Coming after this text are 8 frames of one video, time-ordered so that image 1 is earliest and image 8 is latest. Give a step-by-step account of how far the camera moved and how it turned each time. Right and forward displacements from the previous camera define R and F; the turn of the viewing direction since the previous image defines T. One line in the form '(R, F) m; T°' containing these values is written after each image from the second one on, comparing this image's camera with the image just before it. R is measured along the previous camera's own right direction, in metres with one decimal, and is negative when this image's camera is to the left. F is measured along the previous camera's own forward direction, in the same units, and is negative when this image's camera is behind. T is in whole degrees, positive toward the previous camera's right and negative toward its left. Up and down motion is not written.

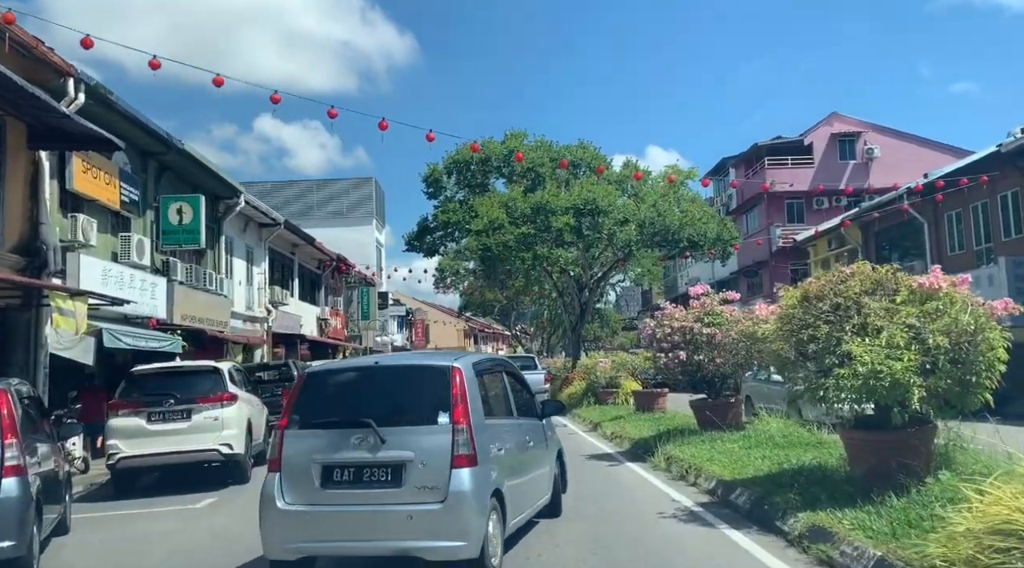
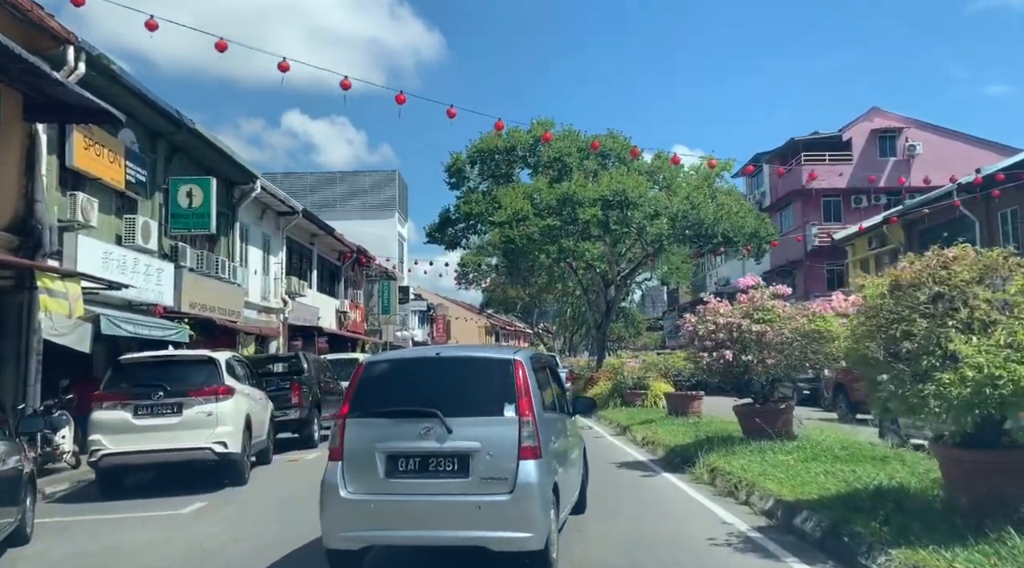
(0.0, +1.2) m; -2°
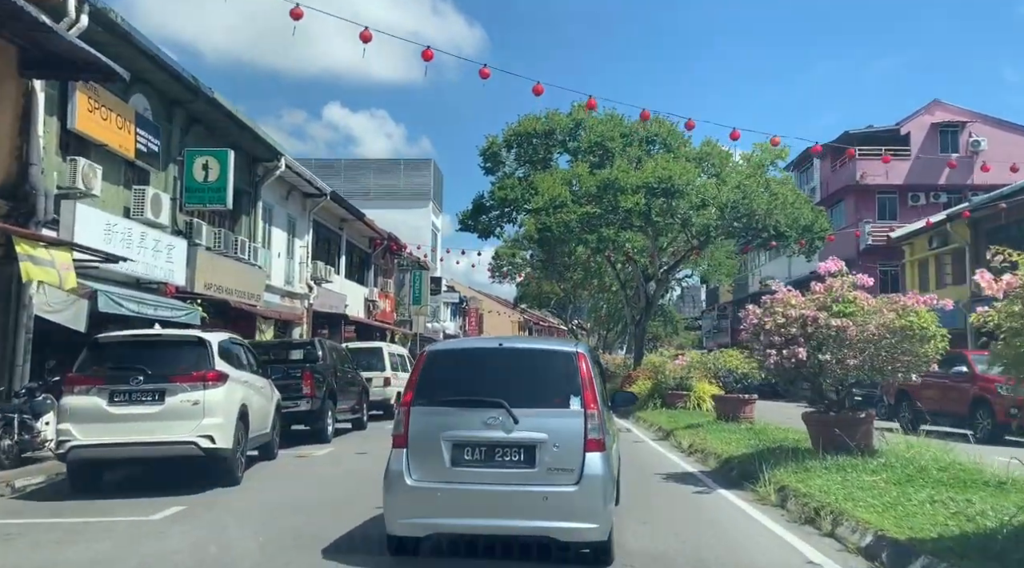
(0.0, +1.5) m; -2°
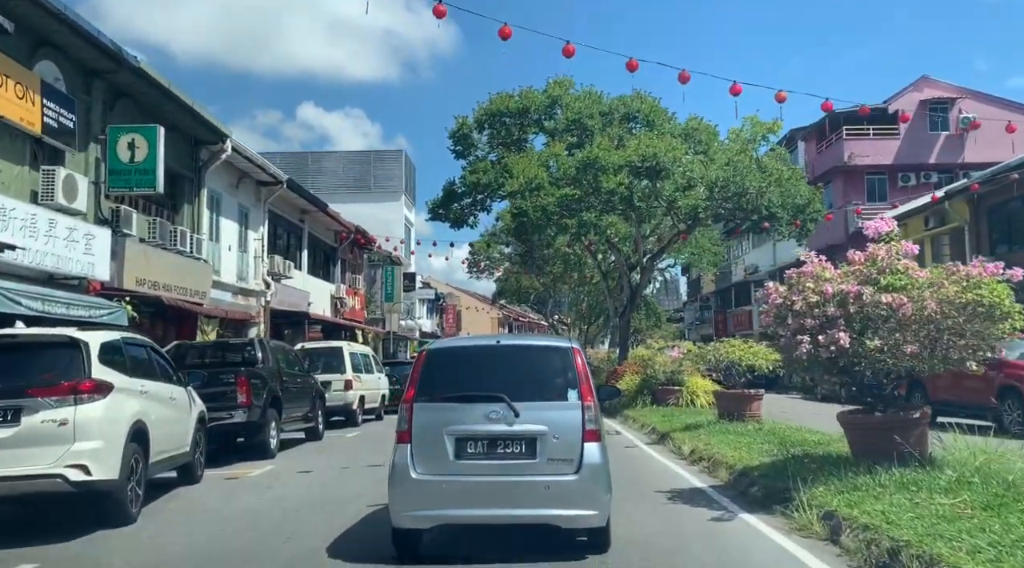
(+0.2, +2.1) m; +1°
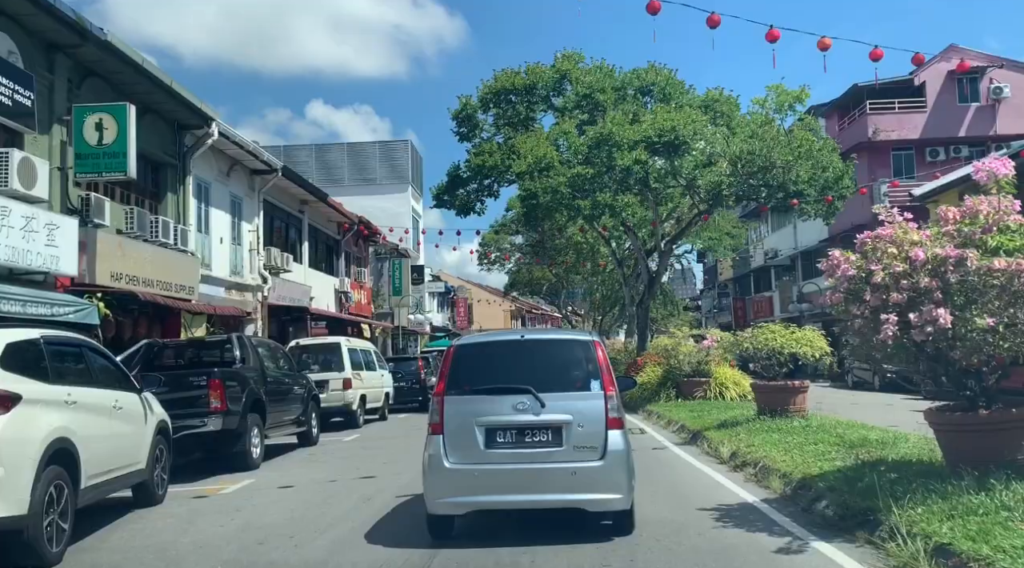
(+0.1, +1.6) m; -1°
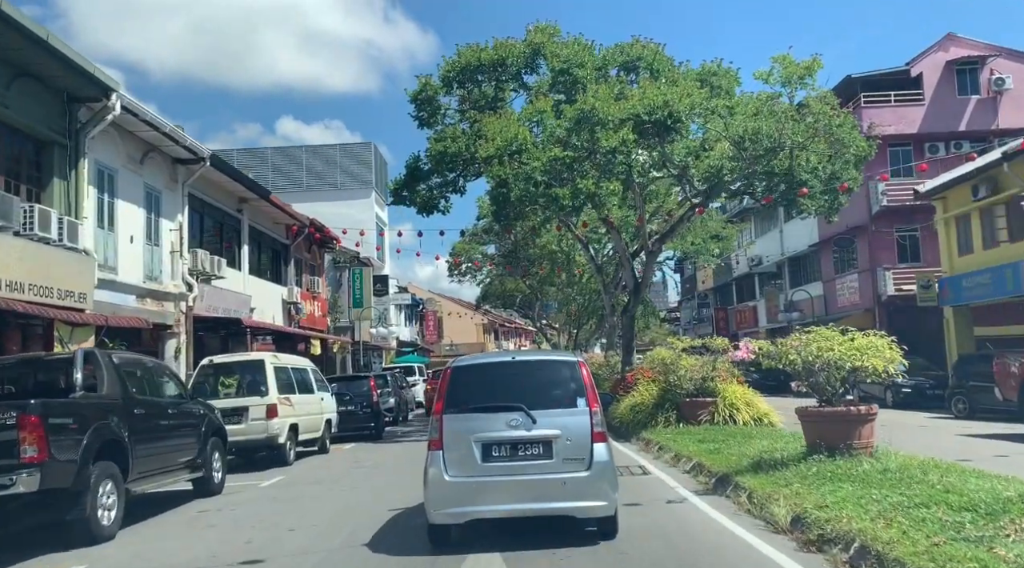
(+0.2, +3.4) m; +2°
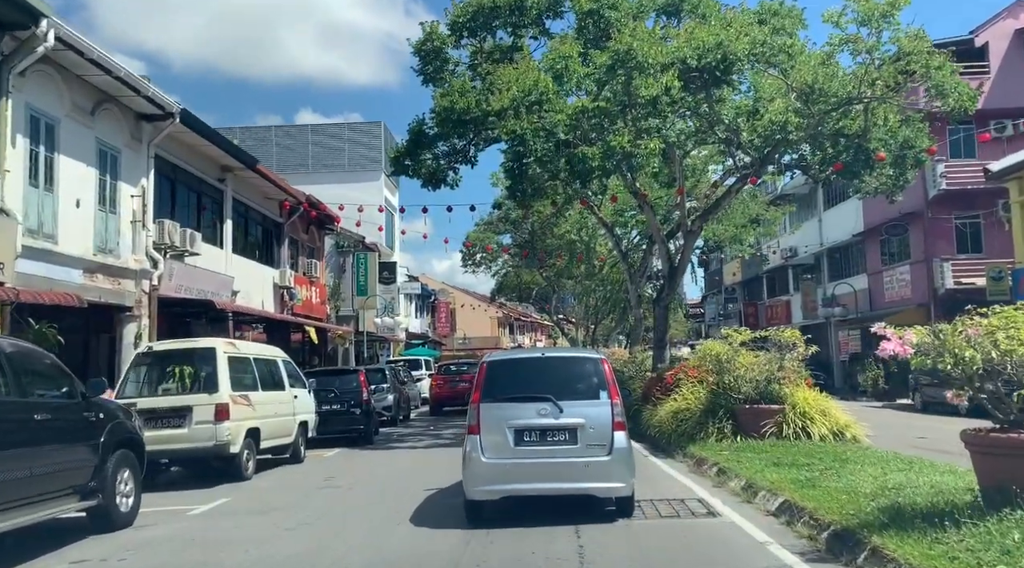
(0.0, +3.2) m; -1°
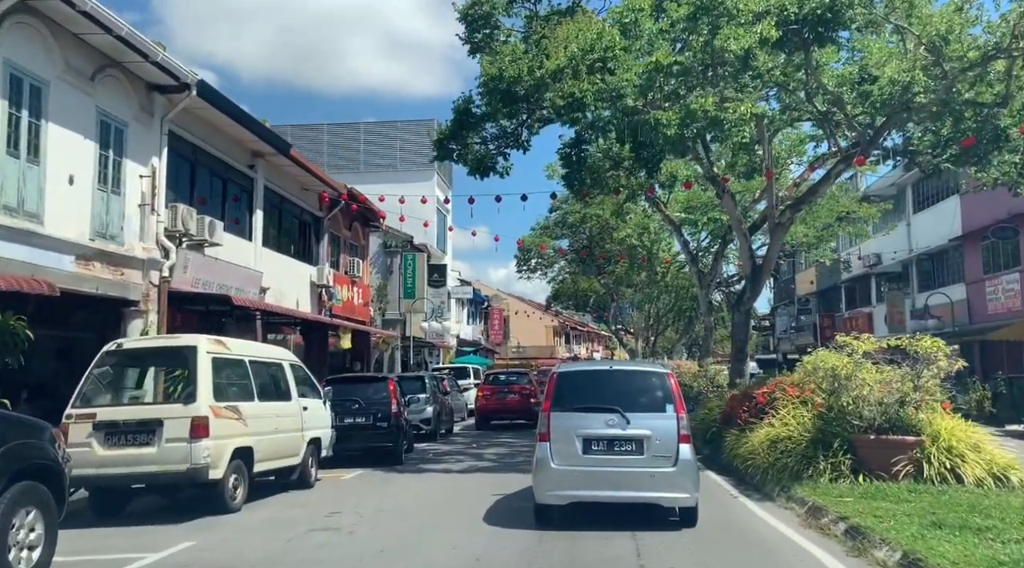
(0.0, +2.6) m; -4°
